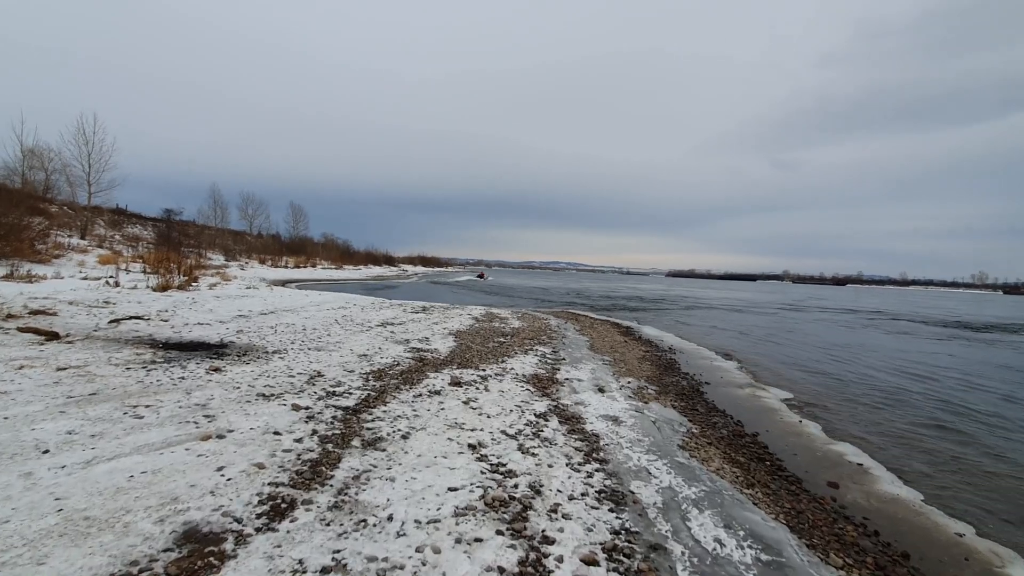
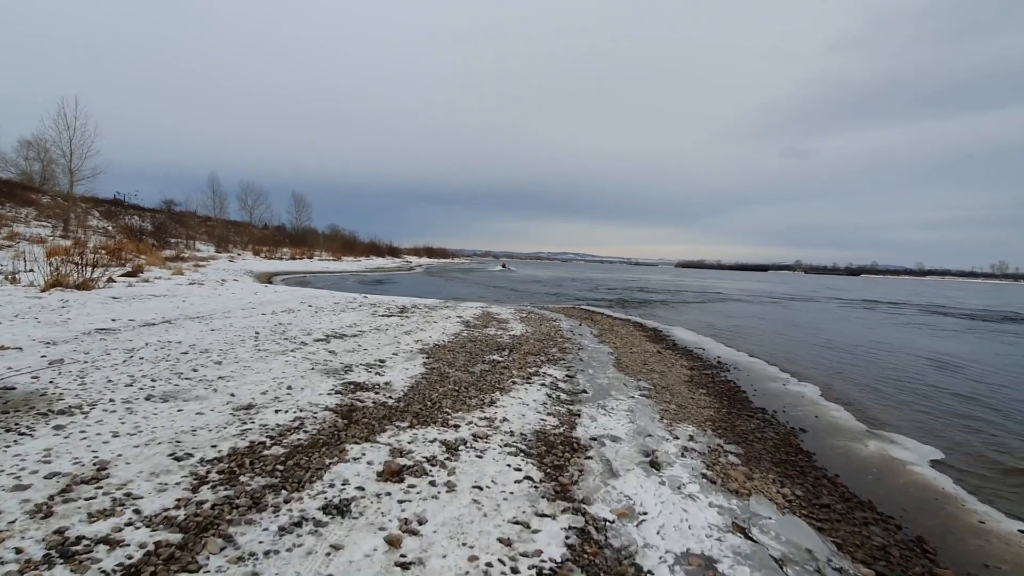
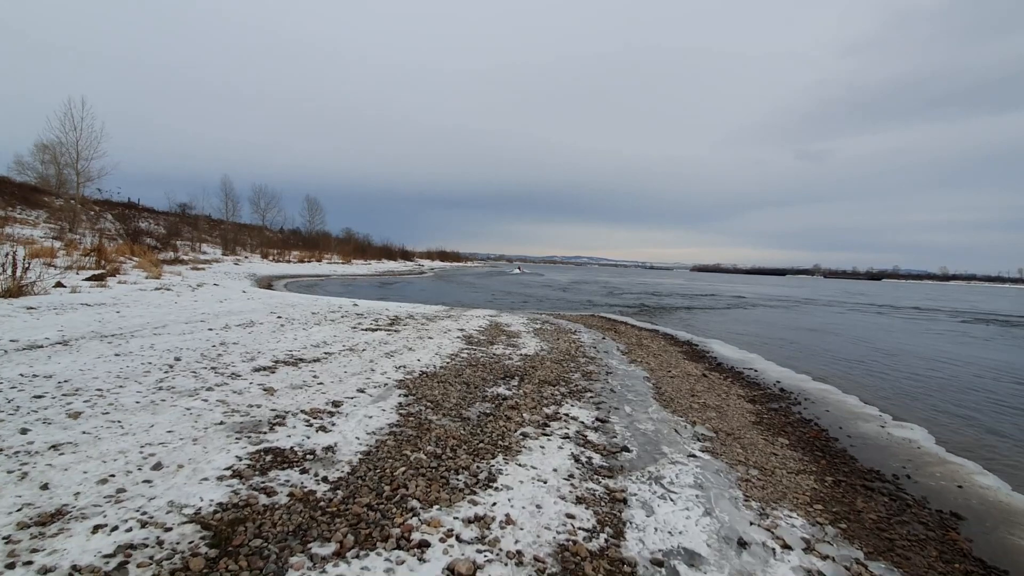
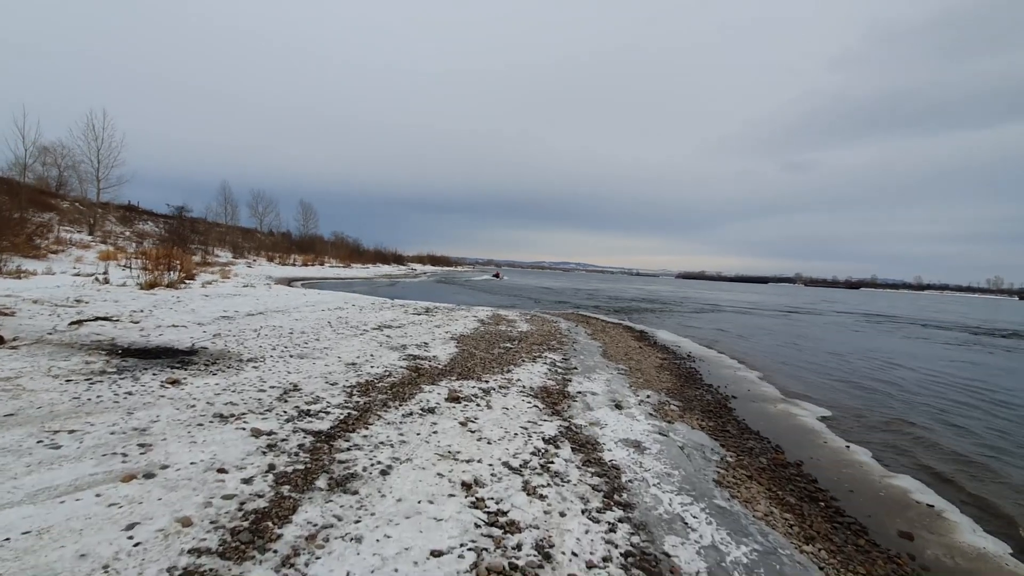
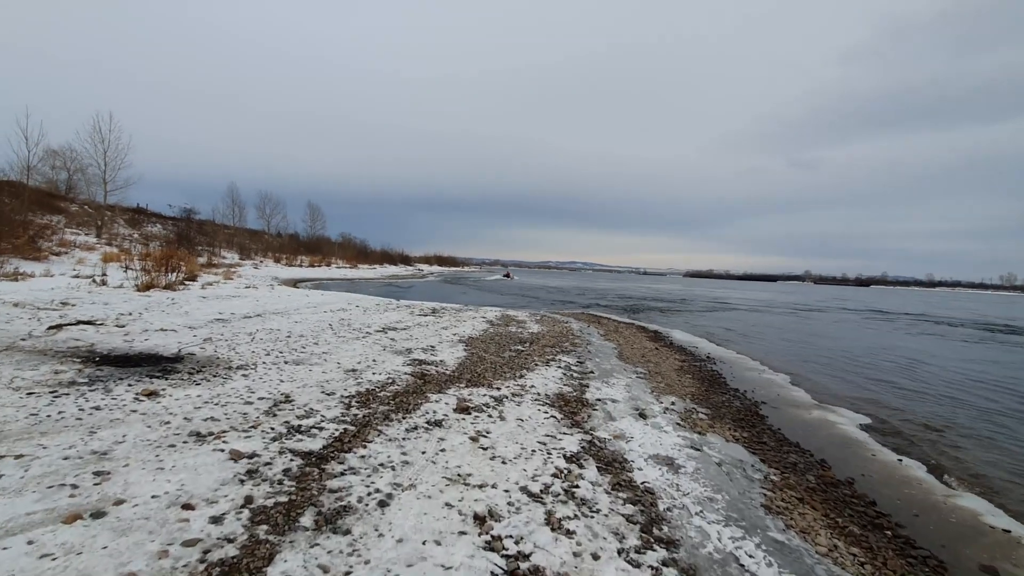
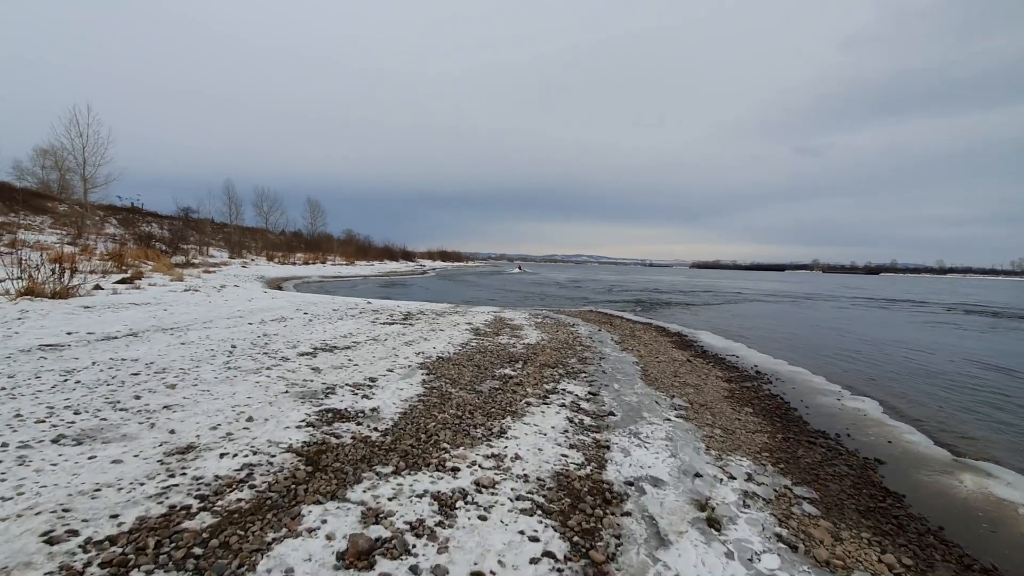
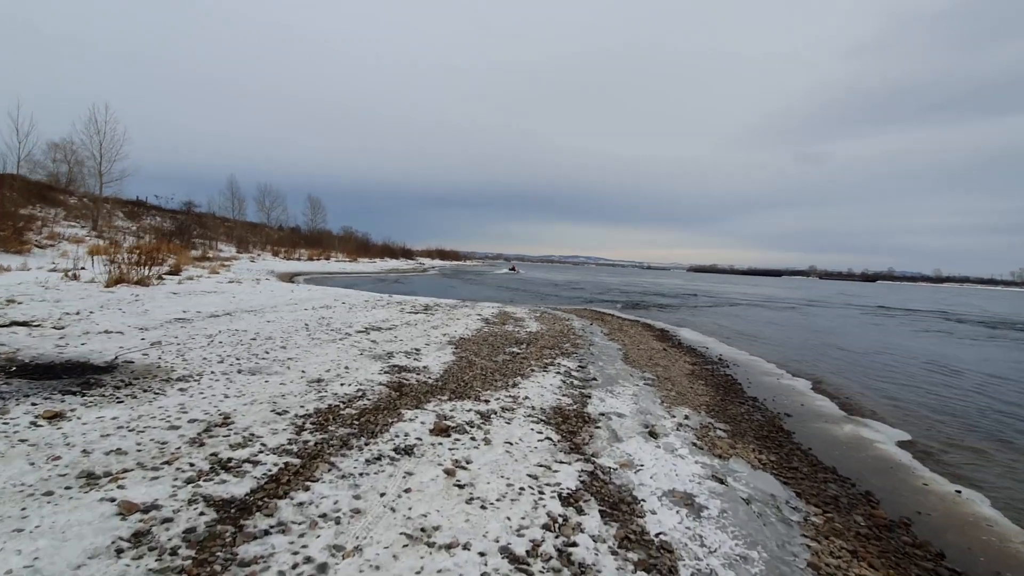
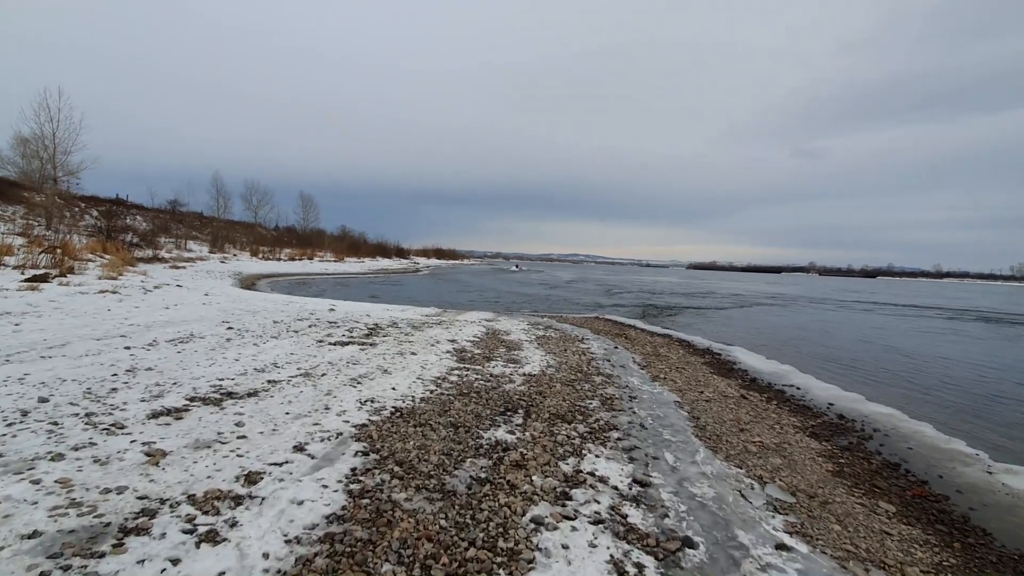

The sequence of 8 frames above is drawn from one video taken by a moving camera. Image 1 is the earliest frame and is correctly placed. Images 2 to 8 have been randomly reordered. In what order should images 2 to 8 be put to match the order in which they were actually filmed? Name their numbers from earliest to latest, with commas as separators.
4, 5, 7, 2, 6, 3, 8
